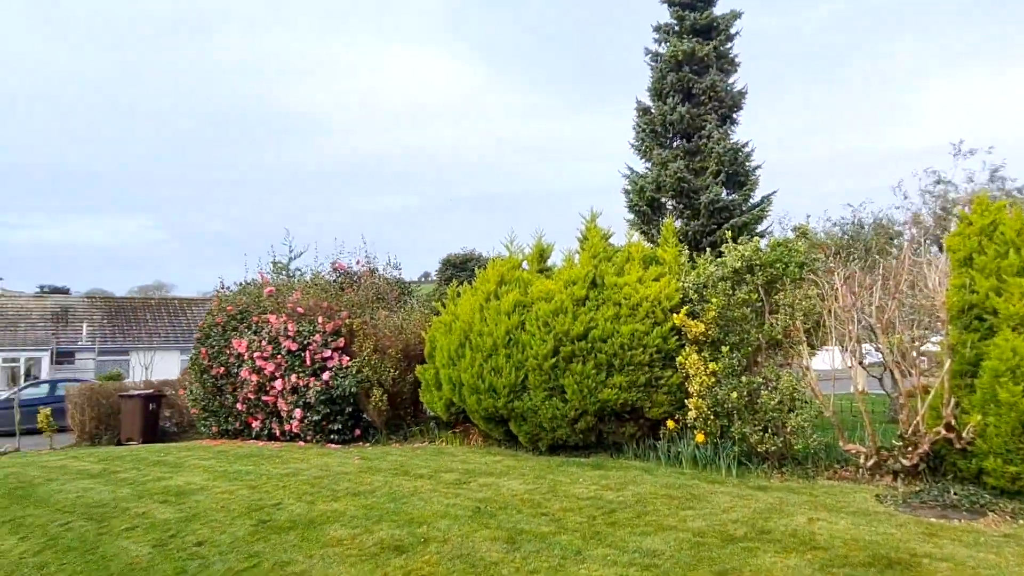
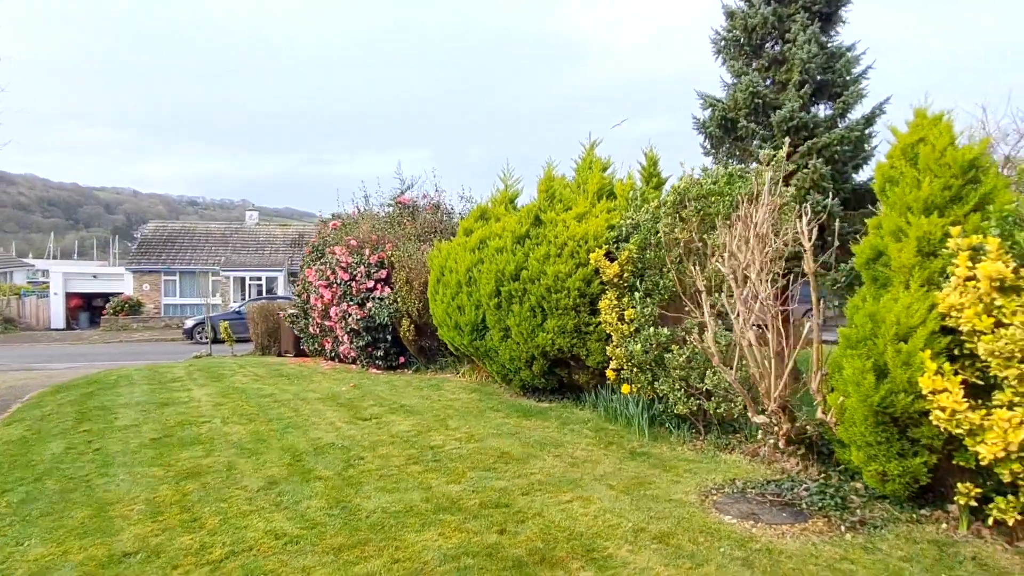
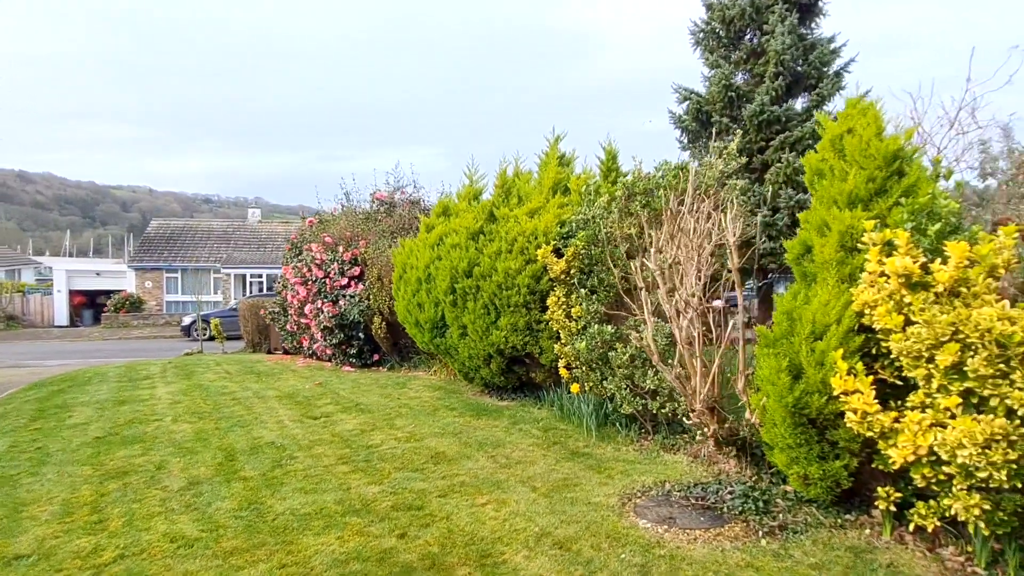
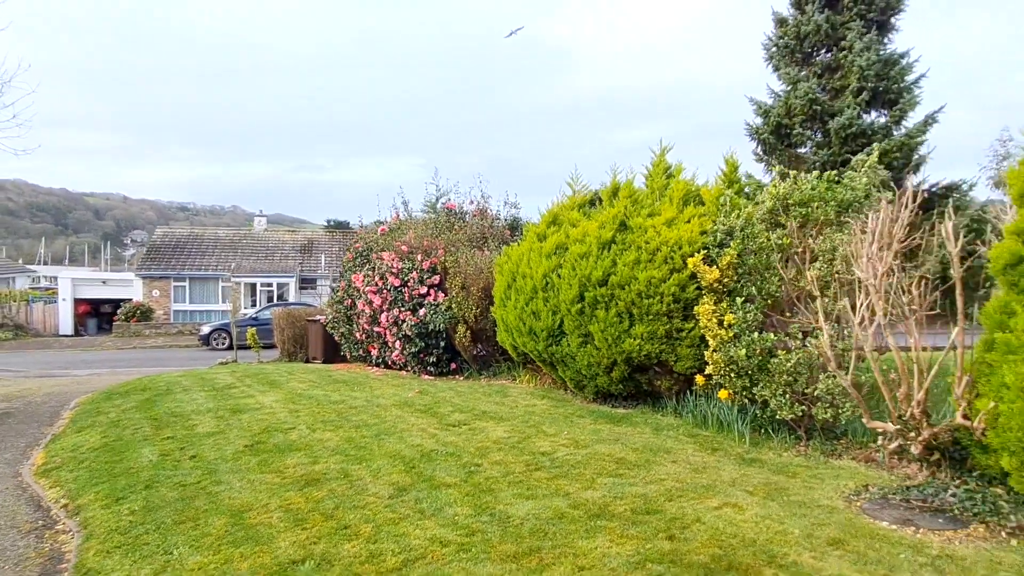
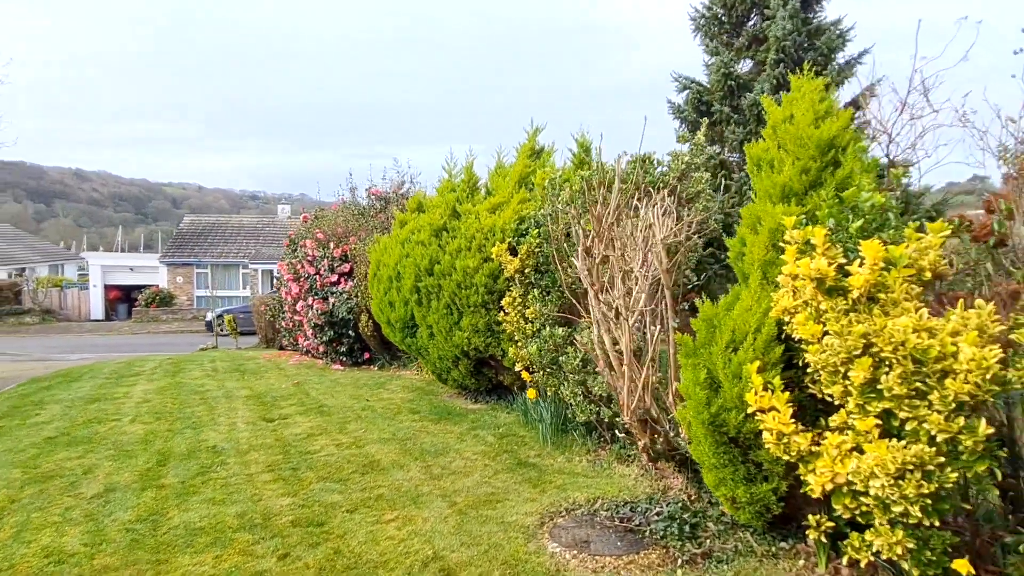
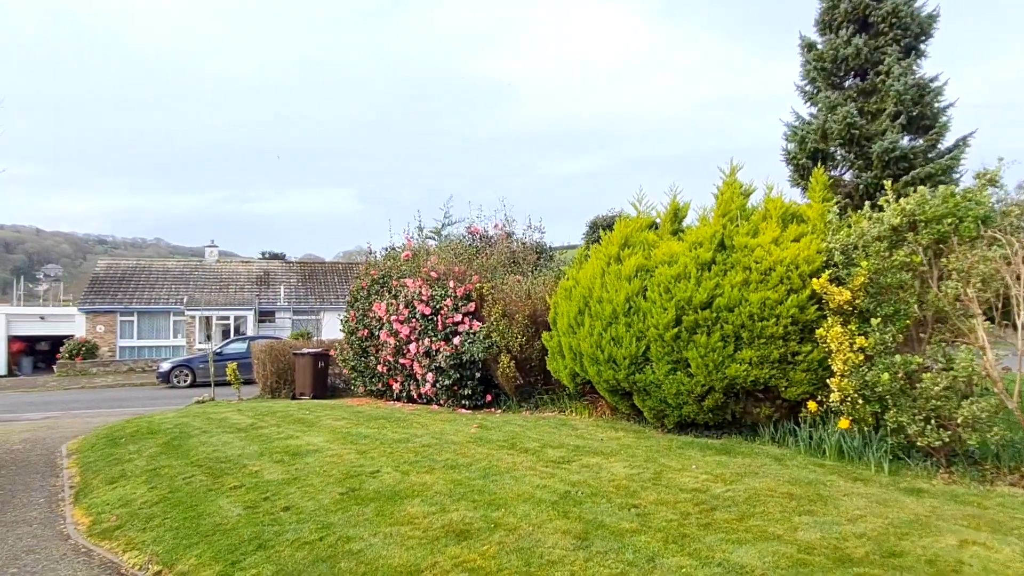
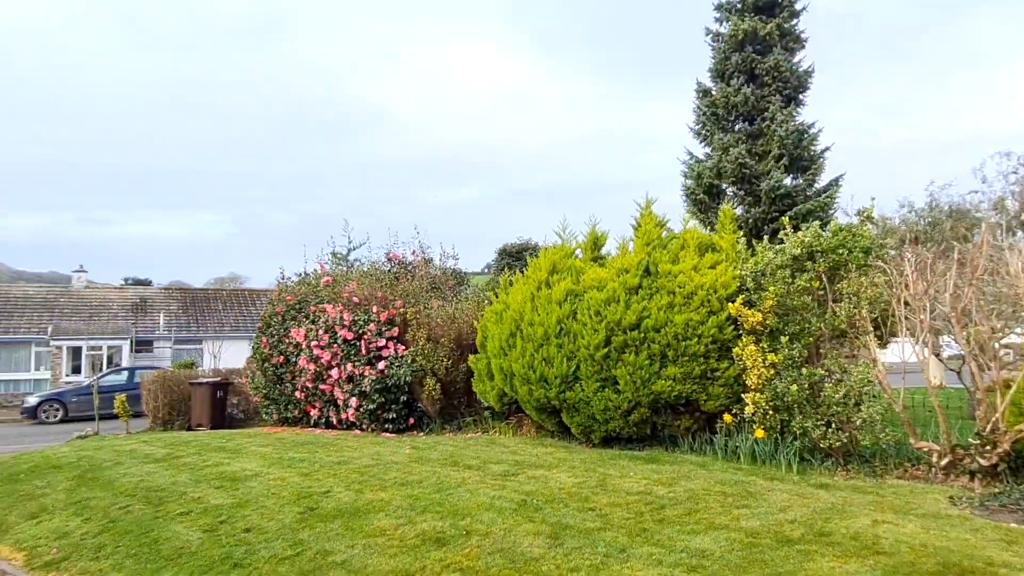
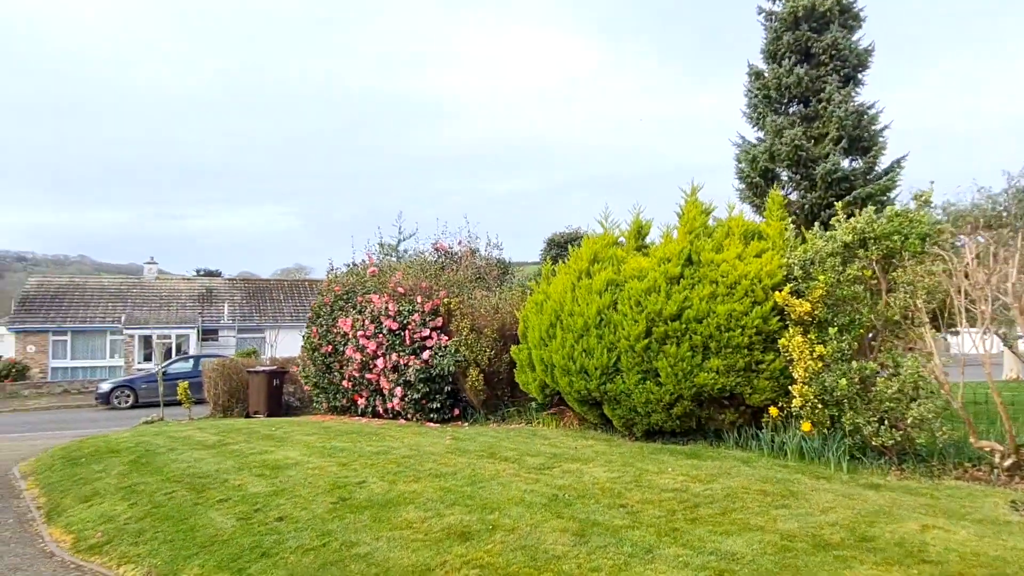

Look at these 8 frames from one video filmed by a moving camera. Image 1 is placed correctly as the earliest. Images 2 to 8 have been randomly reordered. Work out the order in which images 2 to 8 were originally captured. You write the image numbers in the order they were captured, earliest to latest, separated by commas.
7, 8, 6, 4, 2, 3, 5
